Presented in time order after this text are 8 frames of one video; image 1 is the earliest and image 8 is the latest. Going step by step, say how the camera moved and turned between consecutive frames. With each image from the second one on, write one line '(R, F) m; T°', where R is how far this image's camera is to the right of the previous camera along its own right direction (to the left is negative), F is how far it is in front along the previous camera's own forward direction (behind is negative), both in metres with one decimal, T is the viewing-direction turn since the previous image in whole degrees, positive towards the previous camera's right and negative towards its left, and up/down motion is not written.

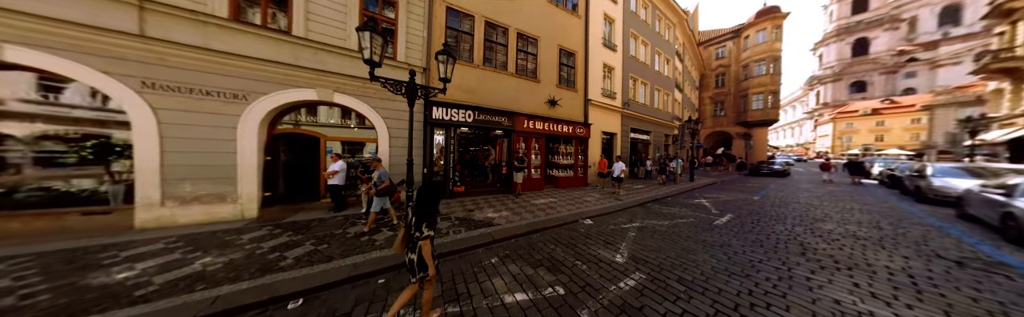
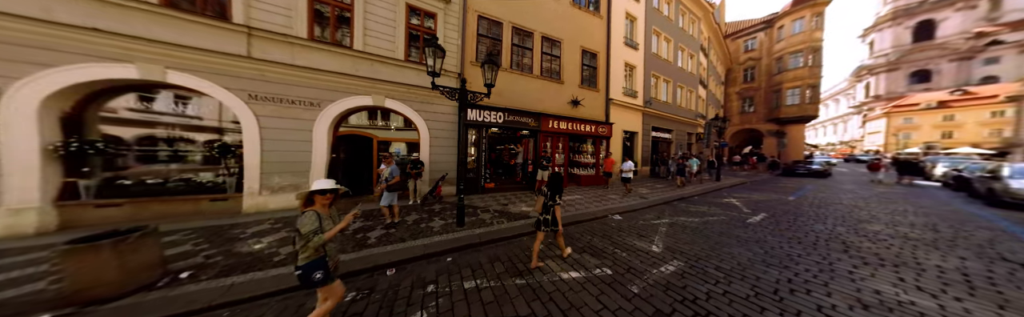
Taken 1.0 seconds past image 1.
(-0.5, -0.4) m; -4°
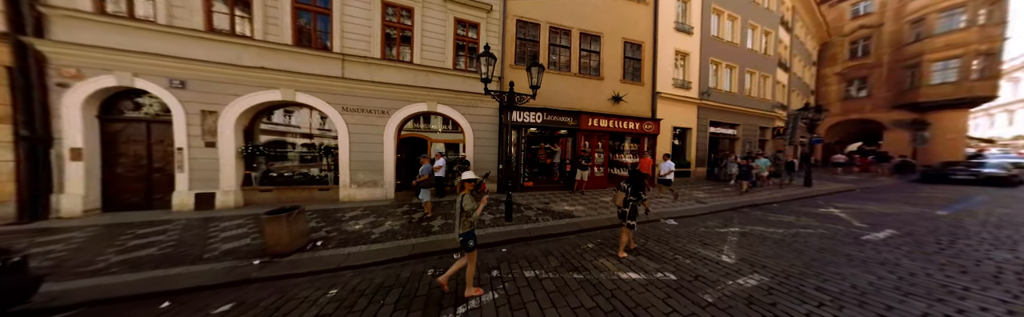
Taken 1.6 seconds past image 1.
(-0.3, -0.2) m; -10°
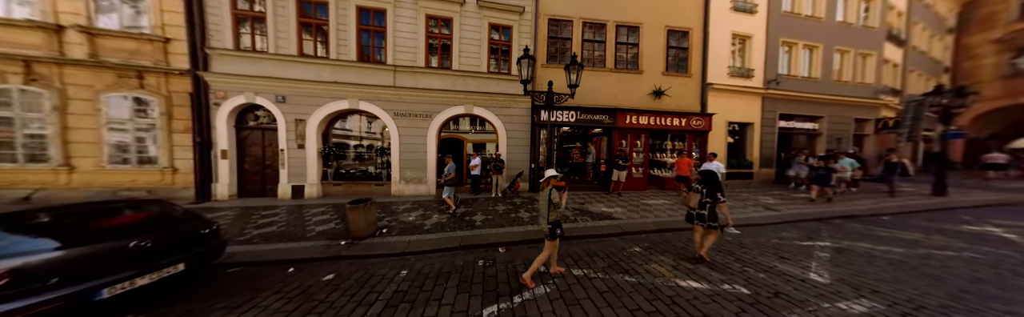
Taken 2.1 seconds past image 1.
(-0.2, -0.1) m; -8°
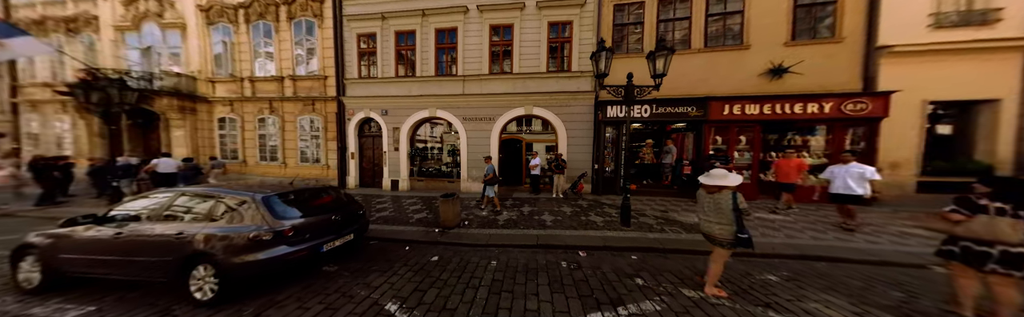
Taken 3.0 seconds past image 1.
(-0.4, 0.0) m; -15°
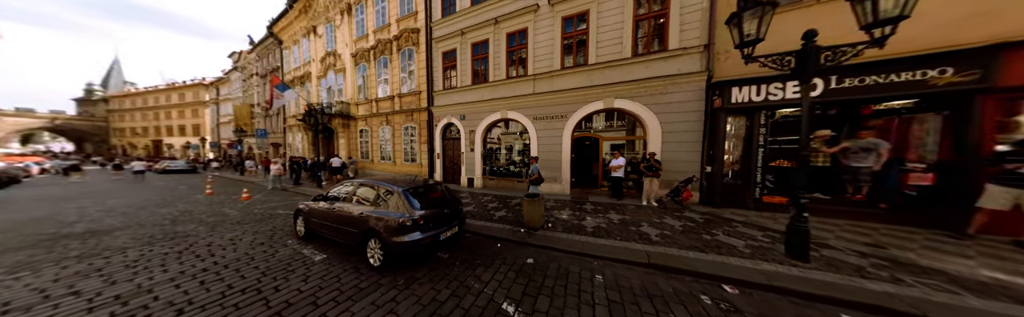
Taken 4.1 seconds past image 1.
(-0.6, +0.1) m; -18°
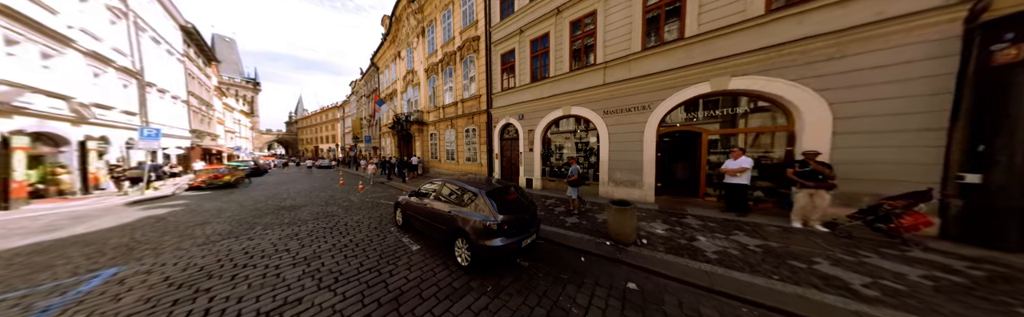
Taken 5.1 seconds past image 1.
(-0.7, +0.3) m; -16°
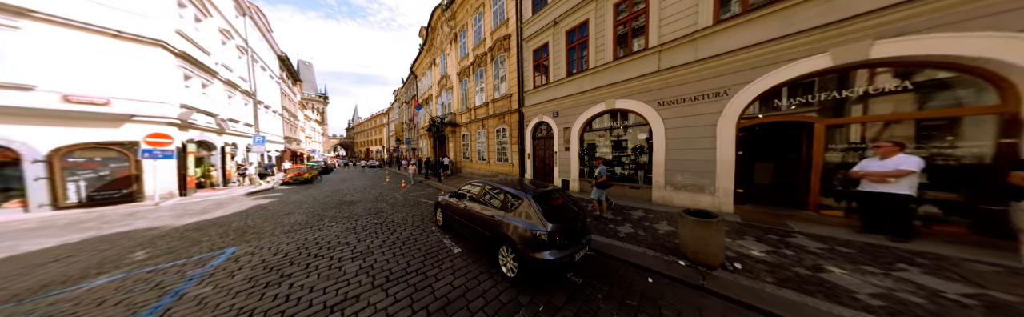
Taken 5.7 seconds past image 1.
(-0.5, +0.5) m; -9°
